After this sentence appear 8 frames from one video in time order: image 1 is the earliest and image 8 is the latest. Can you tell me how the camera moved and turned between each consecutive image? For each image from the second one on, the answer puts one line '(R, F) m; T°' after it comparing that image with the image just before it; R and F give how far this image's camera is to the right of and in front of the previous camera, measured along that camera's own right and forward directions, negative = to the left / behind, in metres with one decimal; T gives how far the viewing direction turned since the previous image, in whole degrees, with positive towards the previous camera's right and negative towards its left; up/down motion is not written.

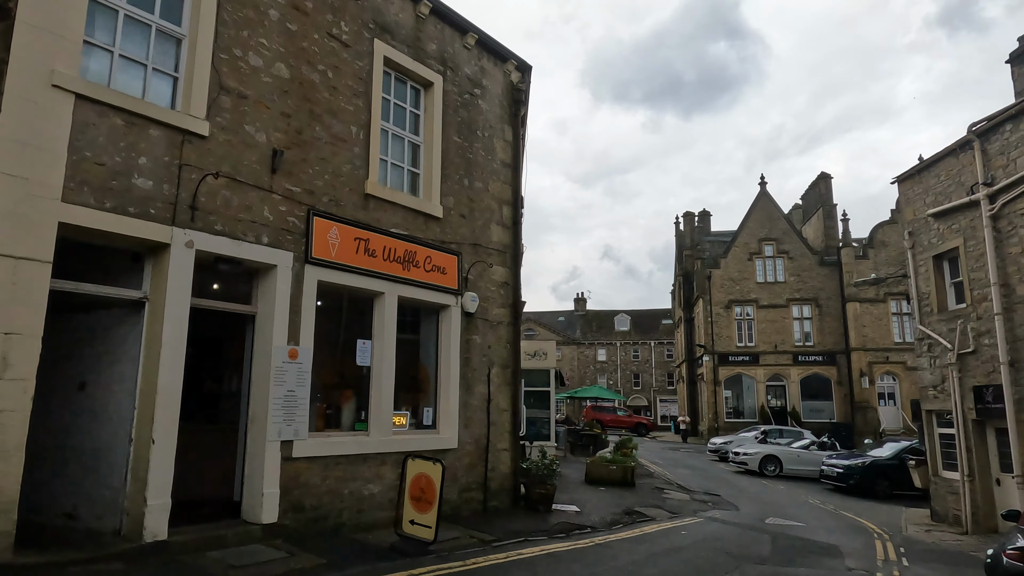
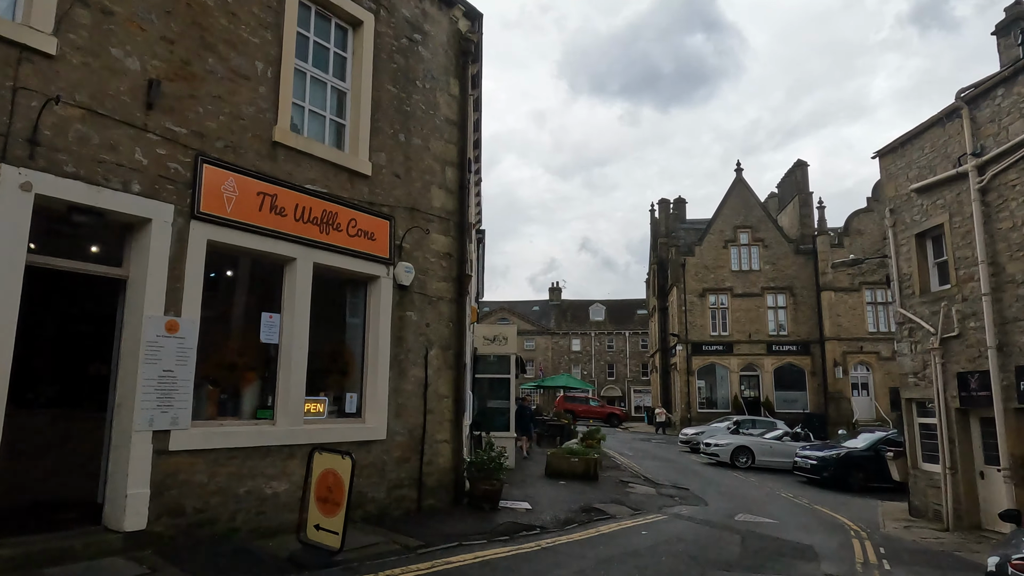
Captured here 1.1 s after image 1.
(+0.5, +1.2) m; +2°
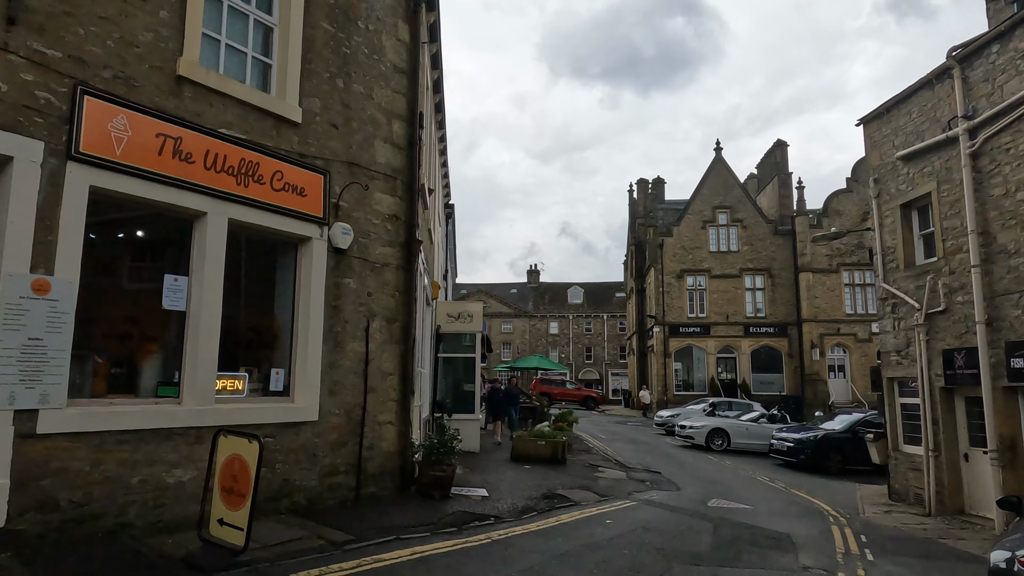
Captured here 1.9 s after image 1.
(+0.4, +0.9) m; +2°
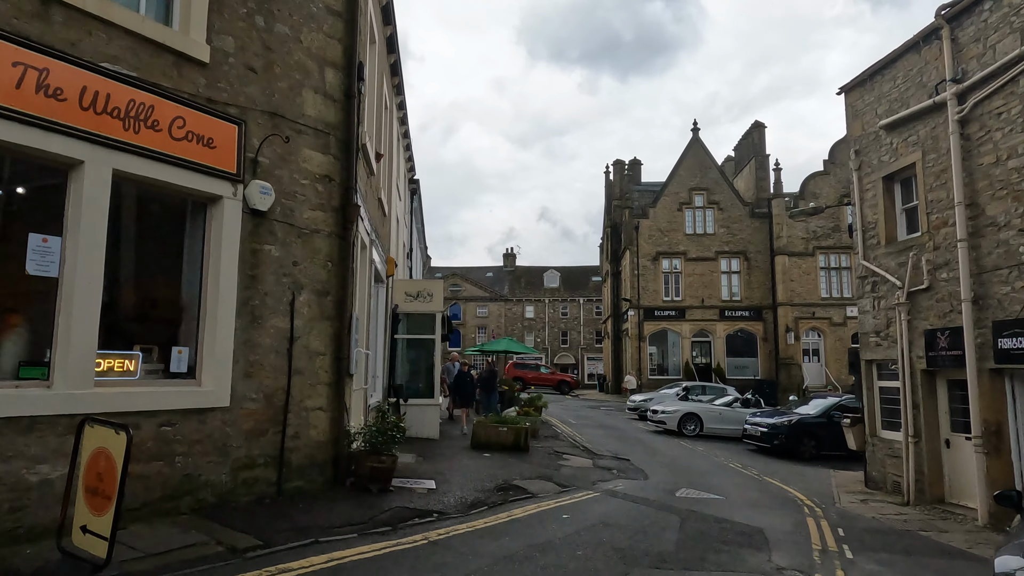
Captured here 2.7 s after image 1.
(+0.4, +0.9) m; +2°
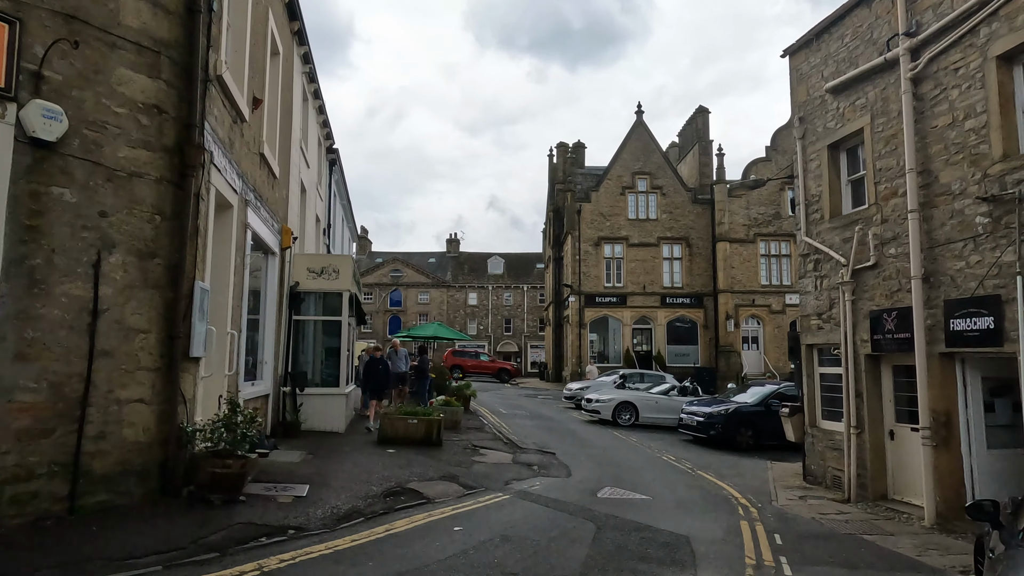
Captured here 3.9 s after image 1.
(+0.7, +1.4) m; +4°
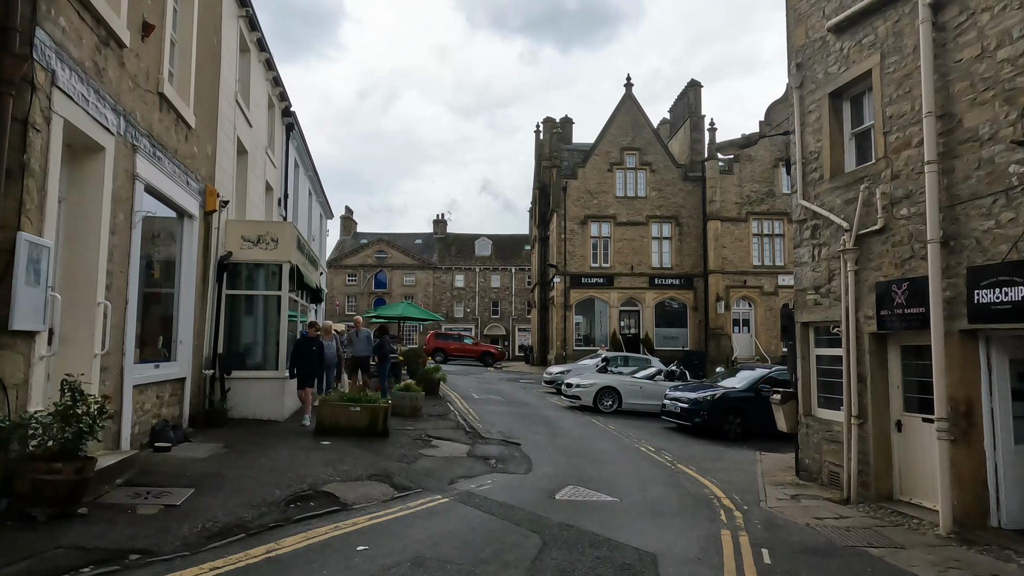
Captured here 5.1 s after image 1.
(+0.6, +1.4) m; +1°
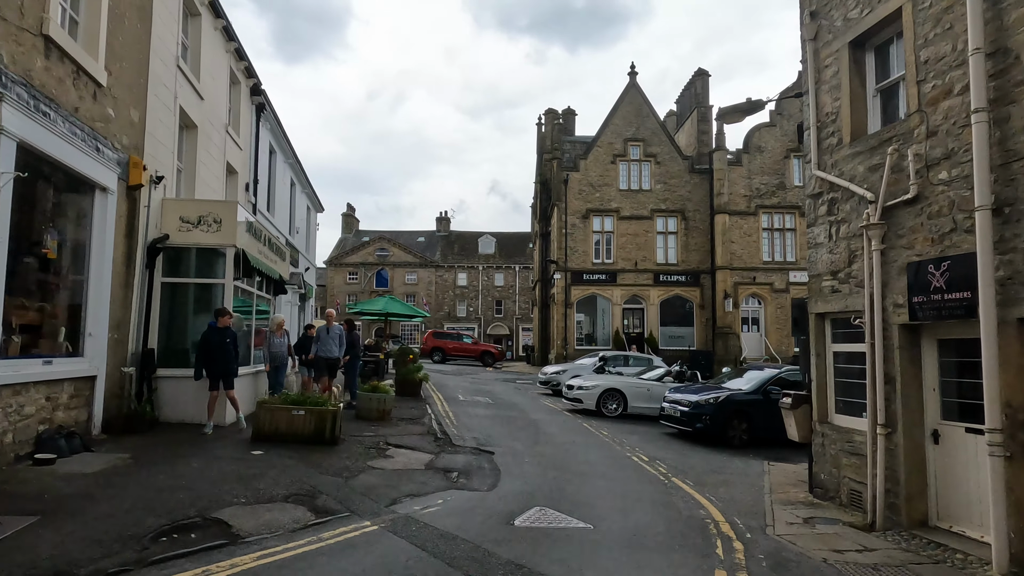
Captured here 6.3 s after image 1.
(+0.6, +1.4) m; -1°
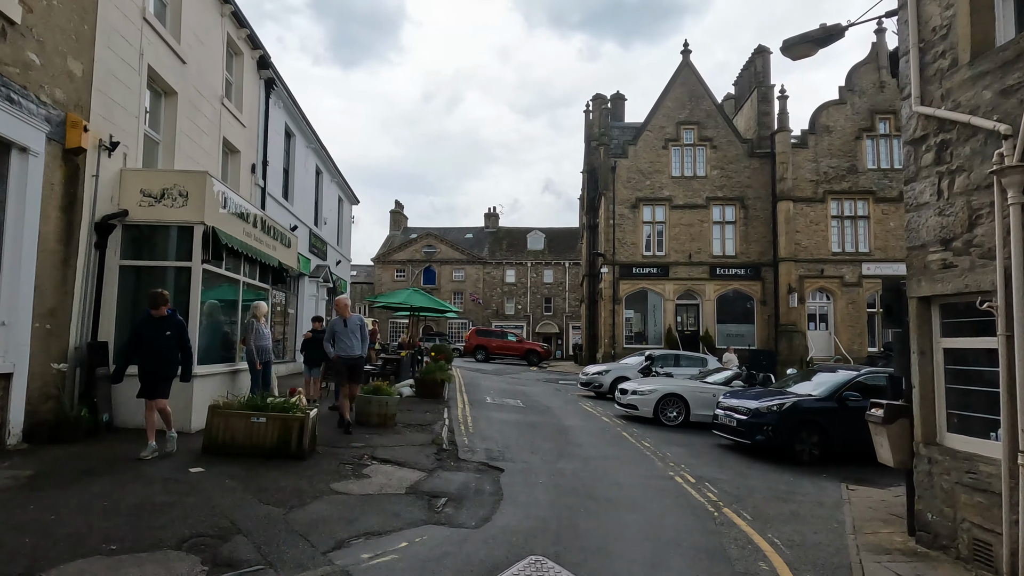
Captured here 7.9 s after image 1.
(+0.5, +1.9) m; -5°
